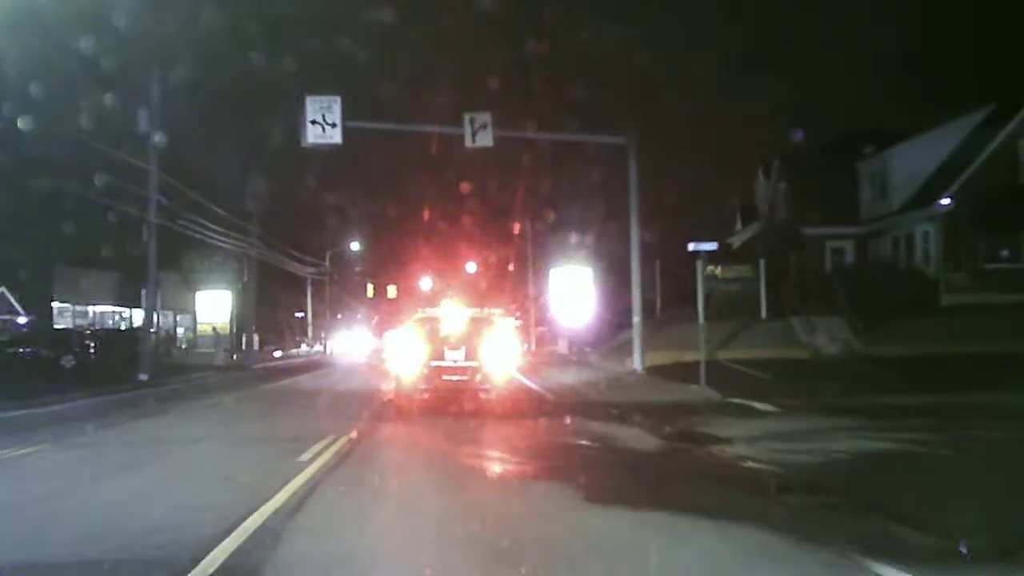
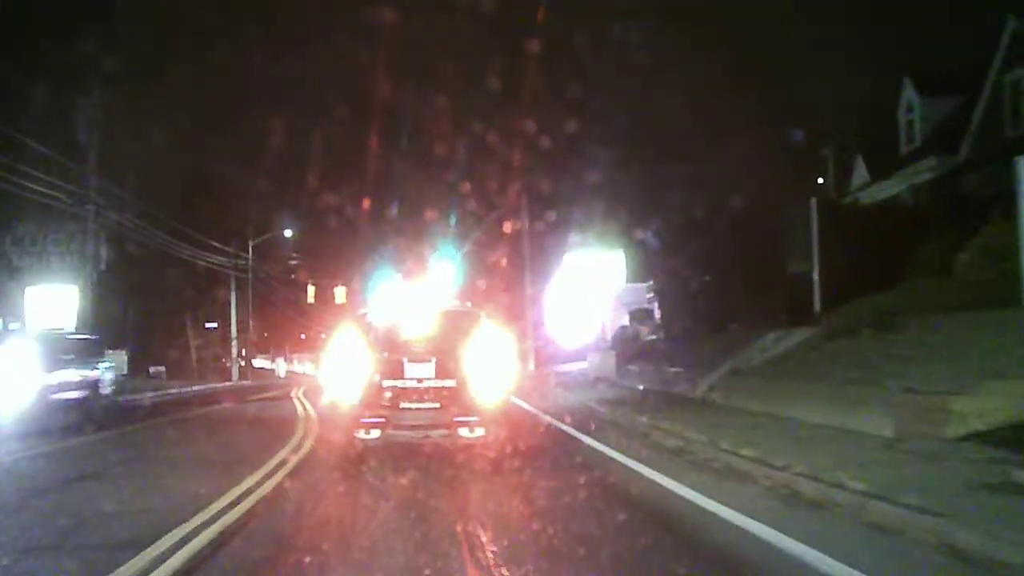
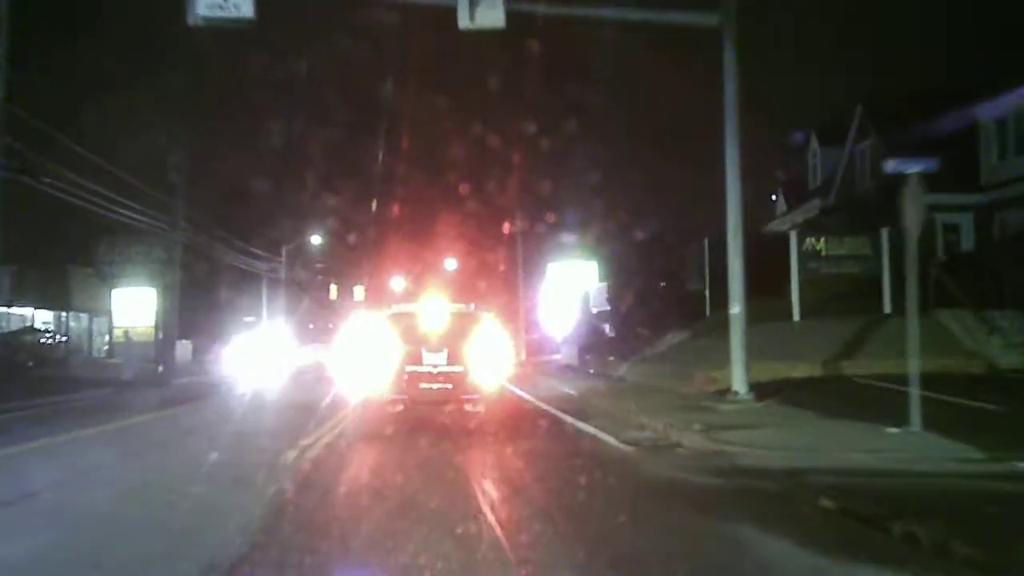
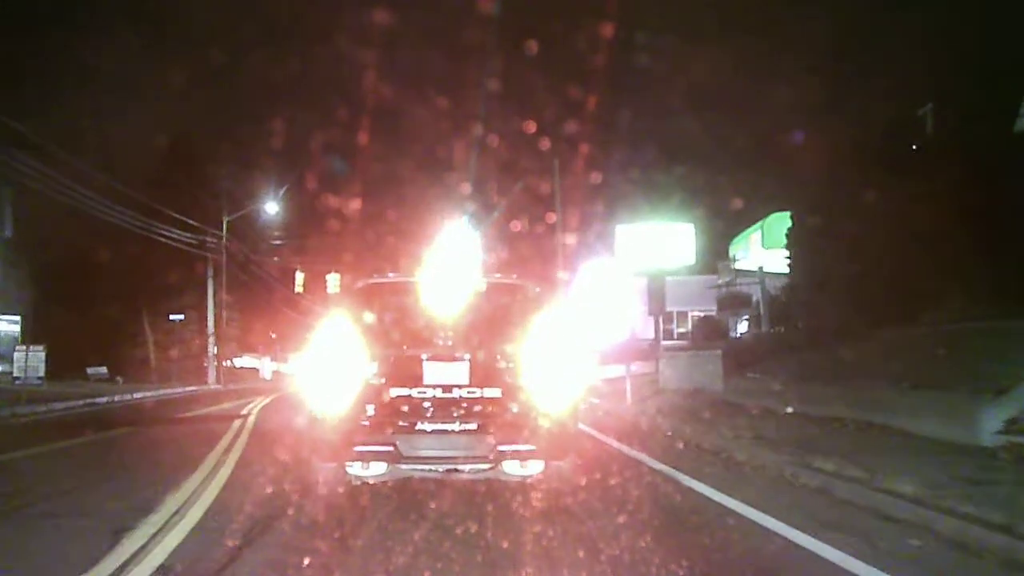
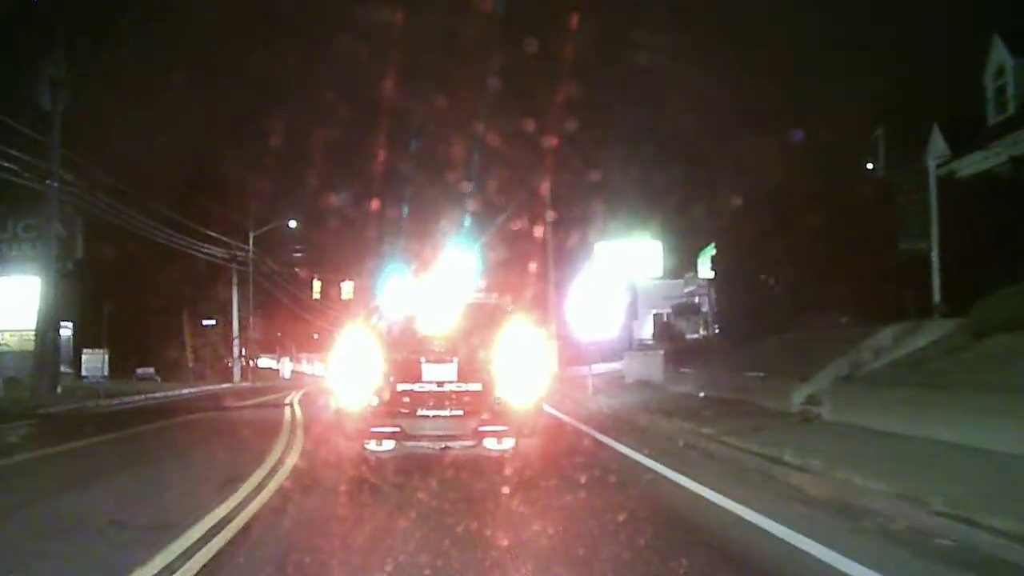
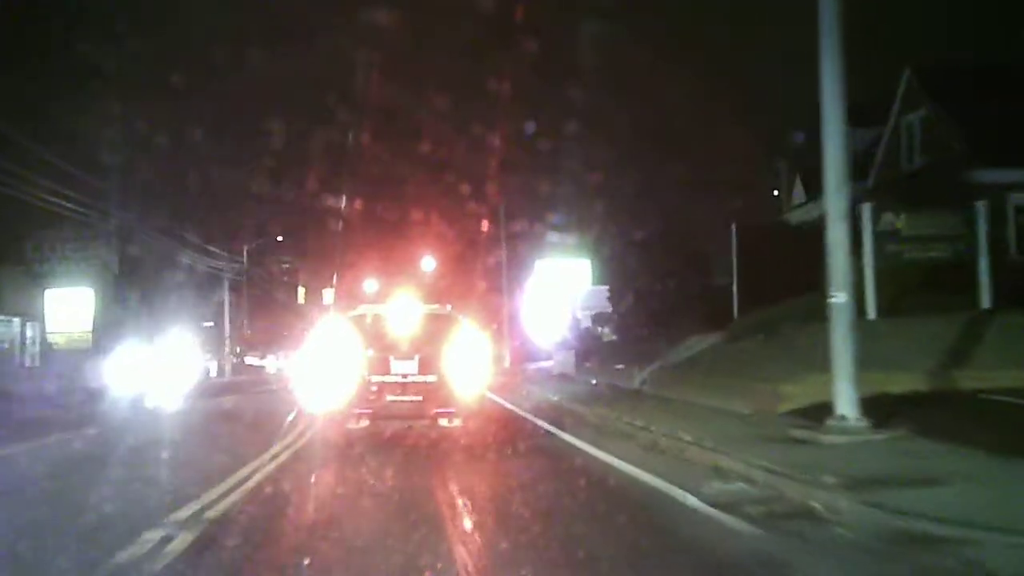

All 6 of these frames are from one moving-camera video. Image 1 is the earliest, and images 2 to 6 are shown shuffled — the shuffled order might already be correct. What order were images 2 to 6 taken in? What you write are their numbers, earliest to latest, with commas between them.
3, 6, 2, 5, 4
